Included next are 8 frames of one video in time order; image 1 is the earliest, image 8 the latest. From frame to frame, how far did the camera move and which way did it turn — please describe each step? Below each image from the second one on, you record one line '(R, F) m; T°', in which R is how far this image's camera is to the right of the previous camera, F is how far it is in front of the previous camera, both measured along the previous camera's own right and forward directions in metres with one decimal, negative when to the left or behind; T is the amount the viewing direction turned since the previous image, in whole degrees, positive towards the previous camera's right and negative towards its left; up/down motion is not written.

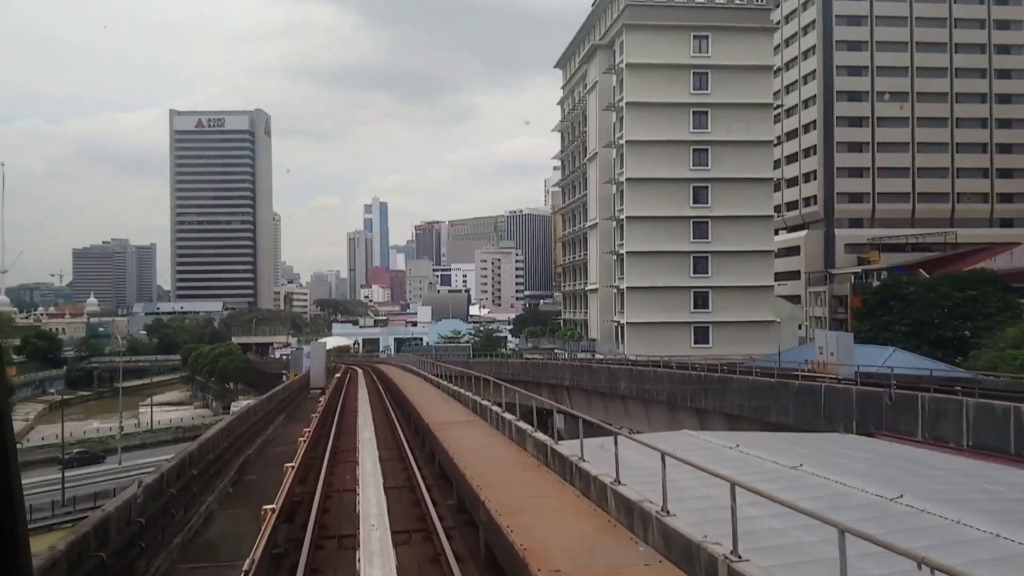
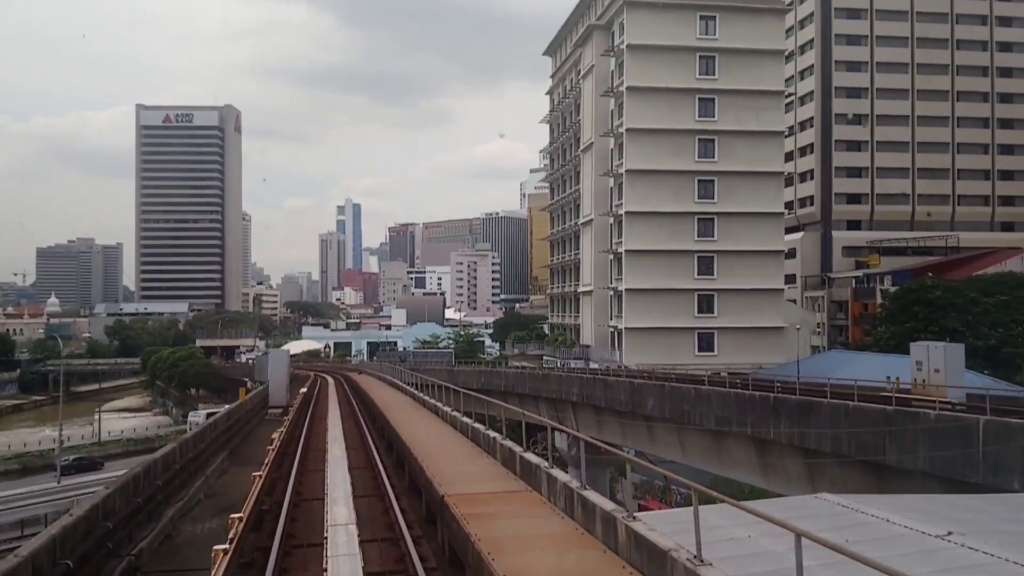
(-0.6, +3.2) m; +2°
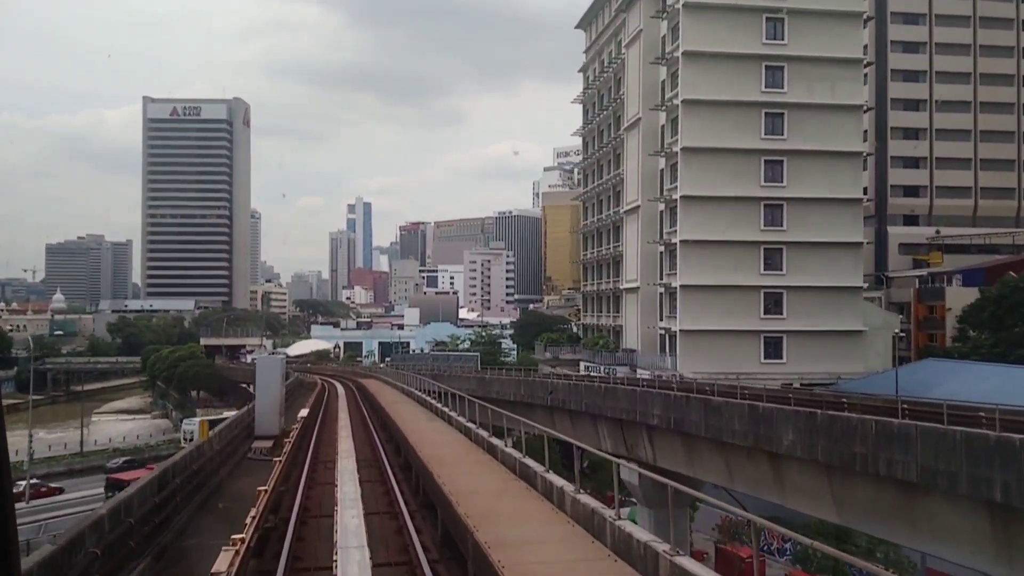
(-0.9, +4.2) m; -1°
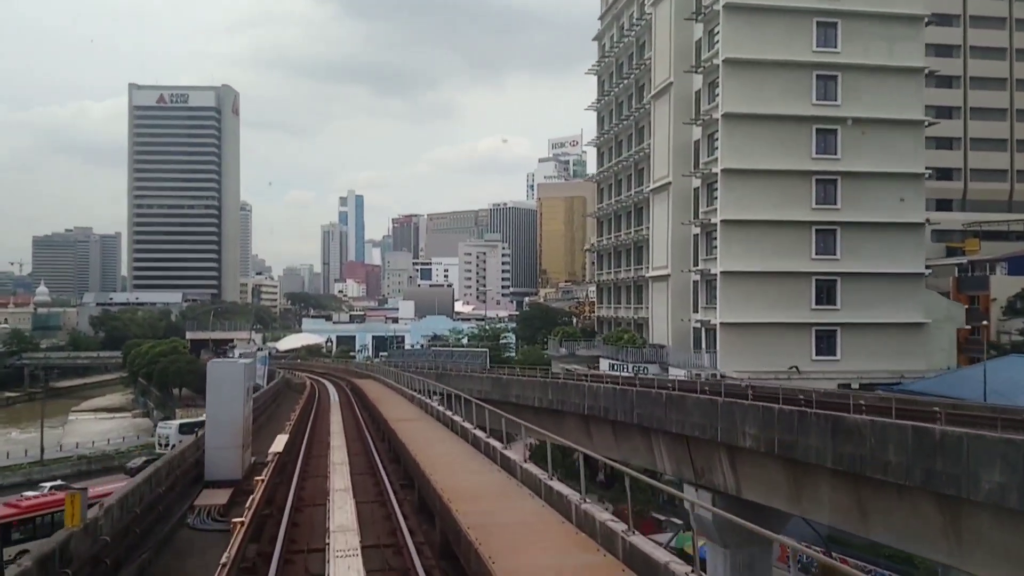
(-0.7, +3.5) m; +1°
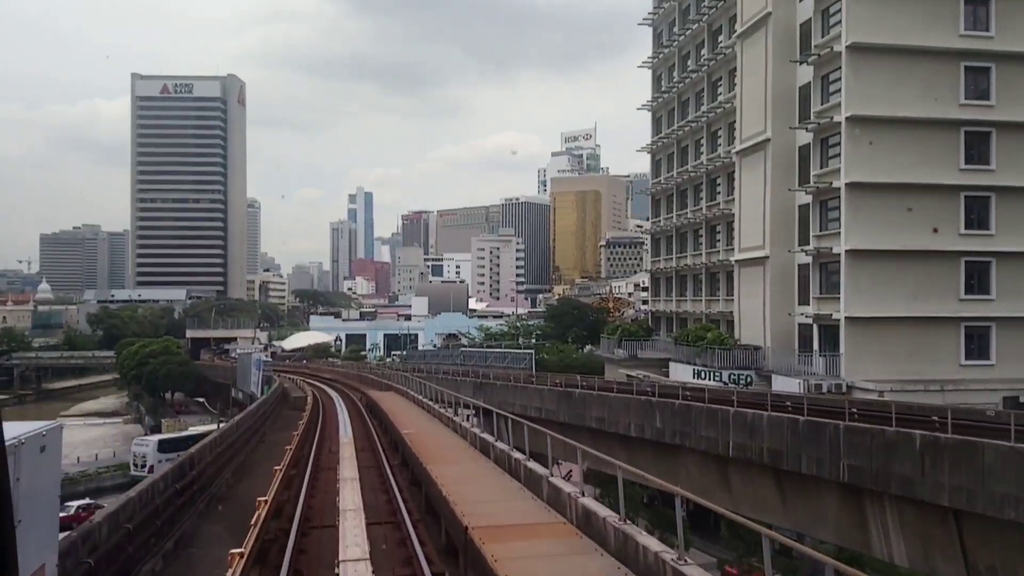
(-1.2, +5.5) m; -1°
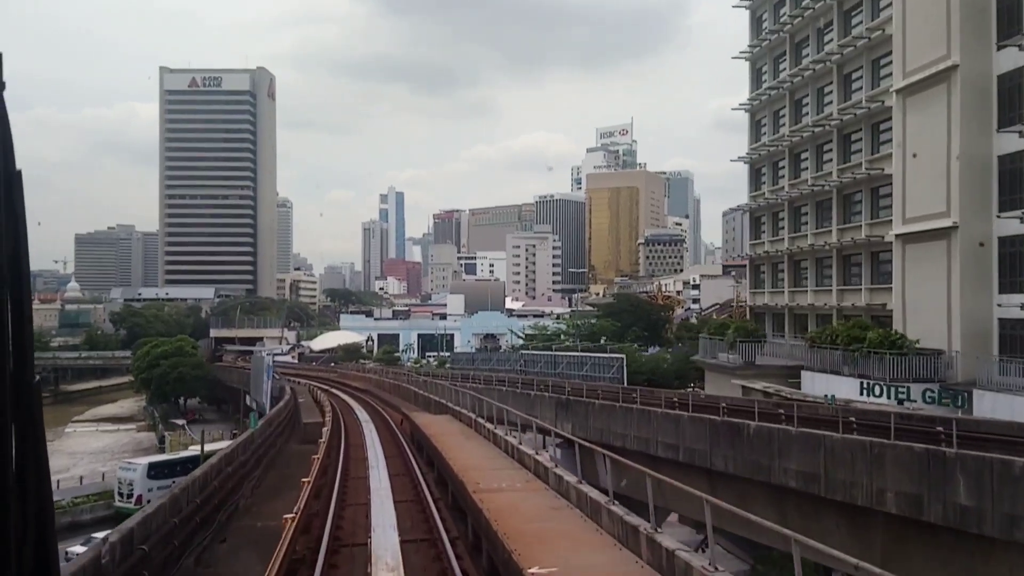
(-1.1, +5.4) m; -2°
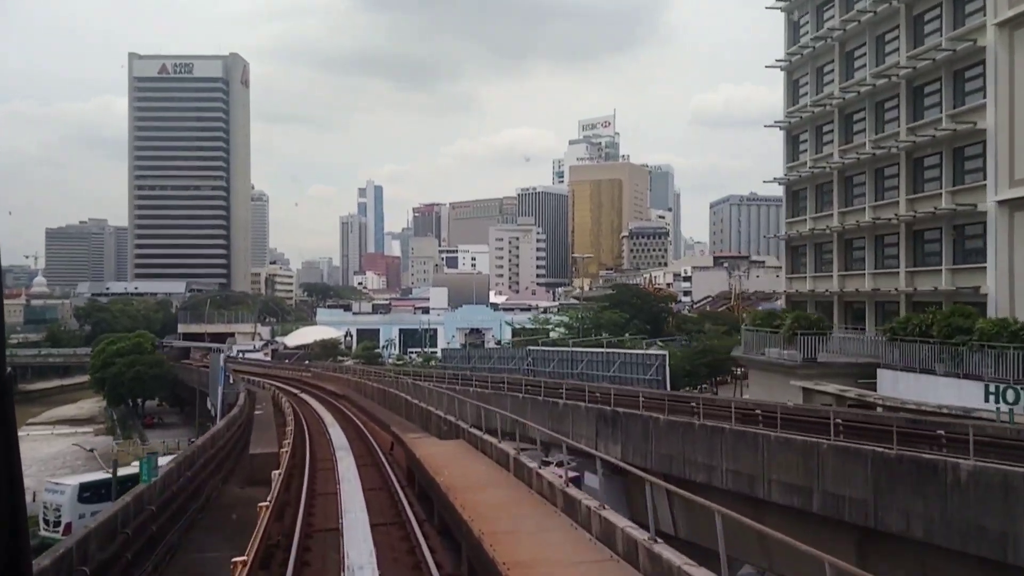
(-0.6, +3.5) m; +1°
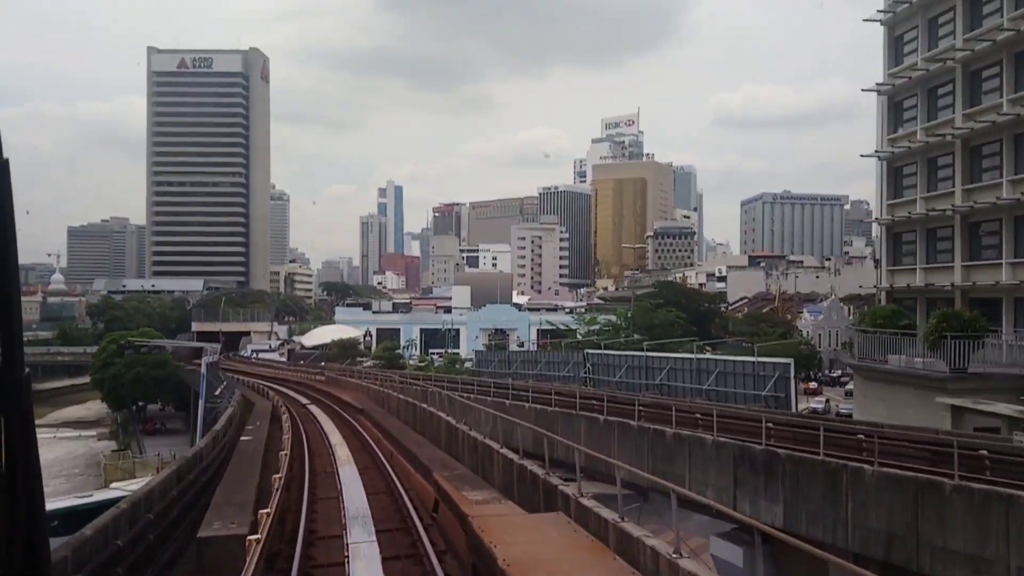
(-0.7, +3.3) m; -1°
